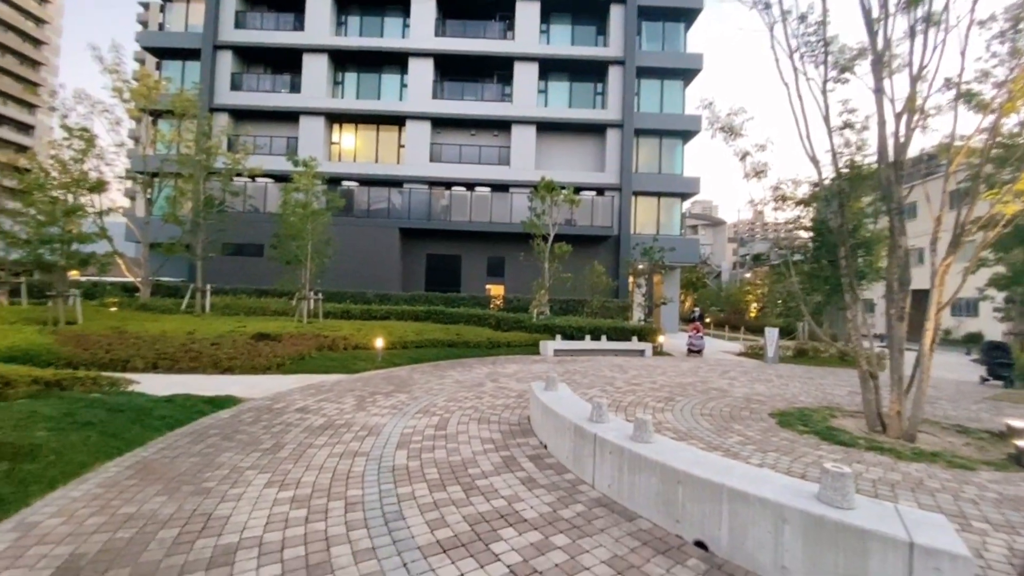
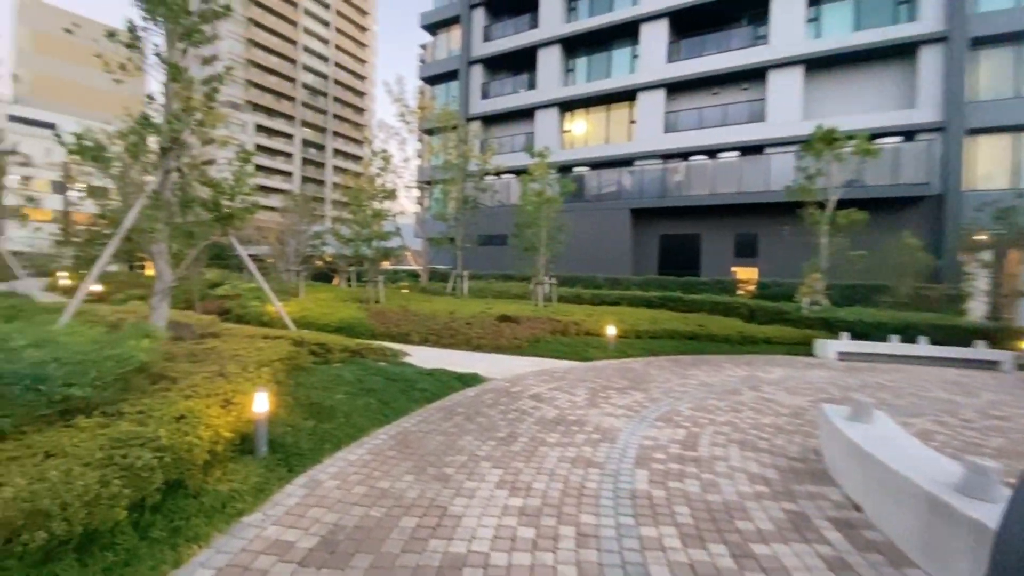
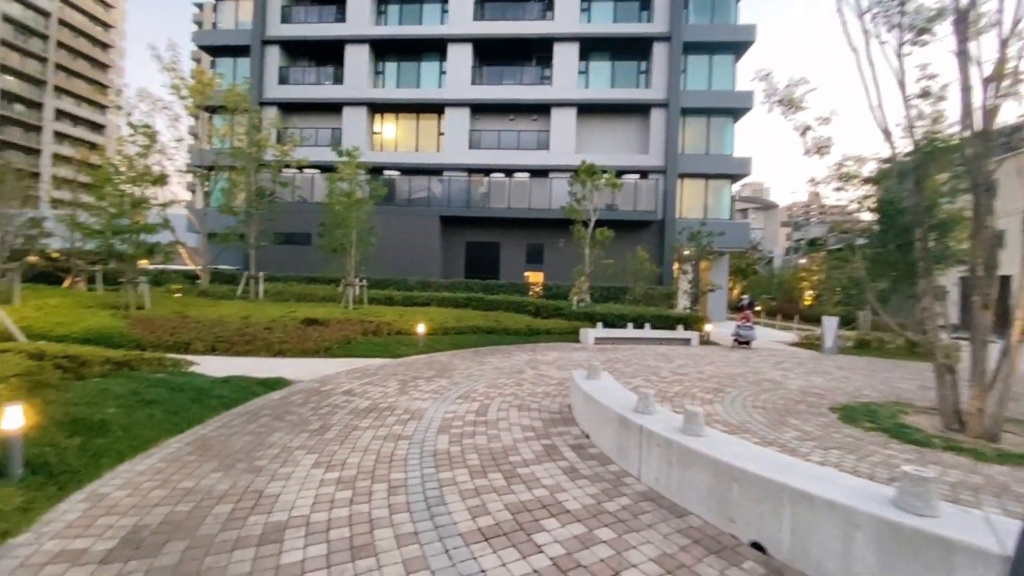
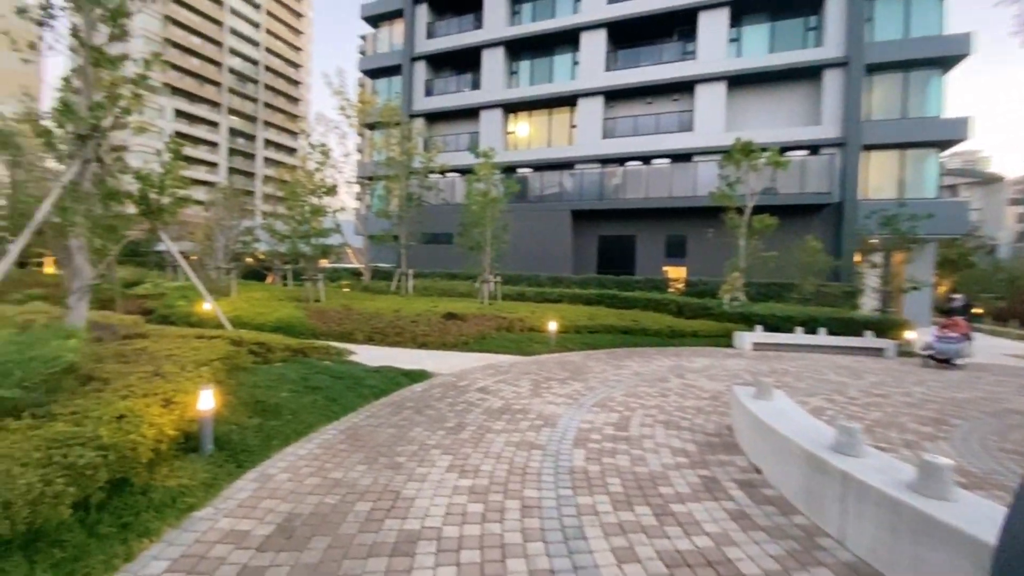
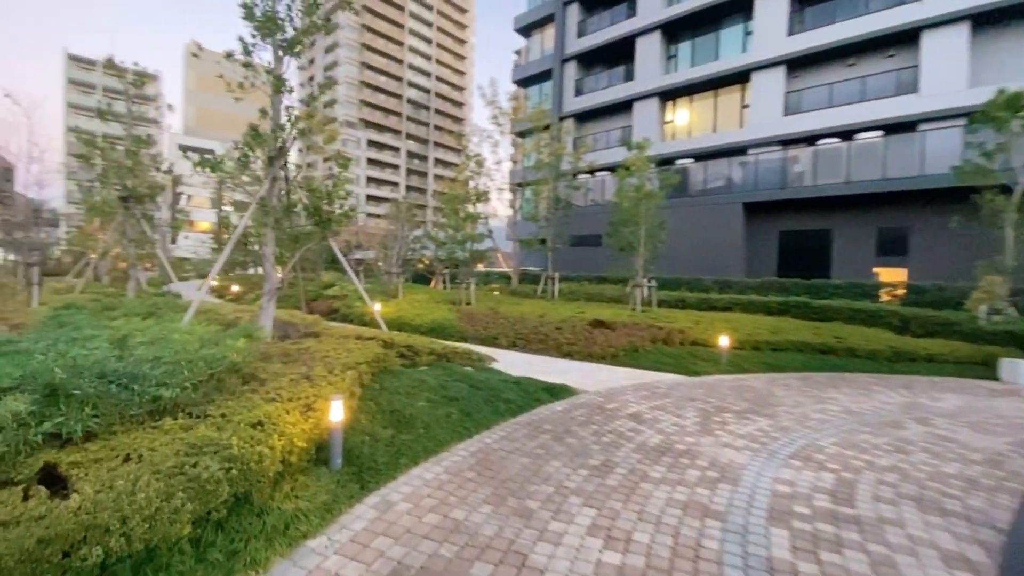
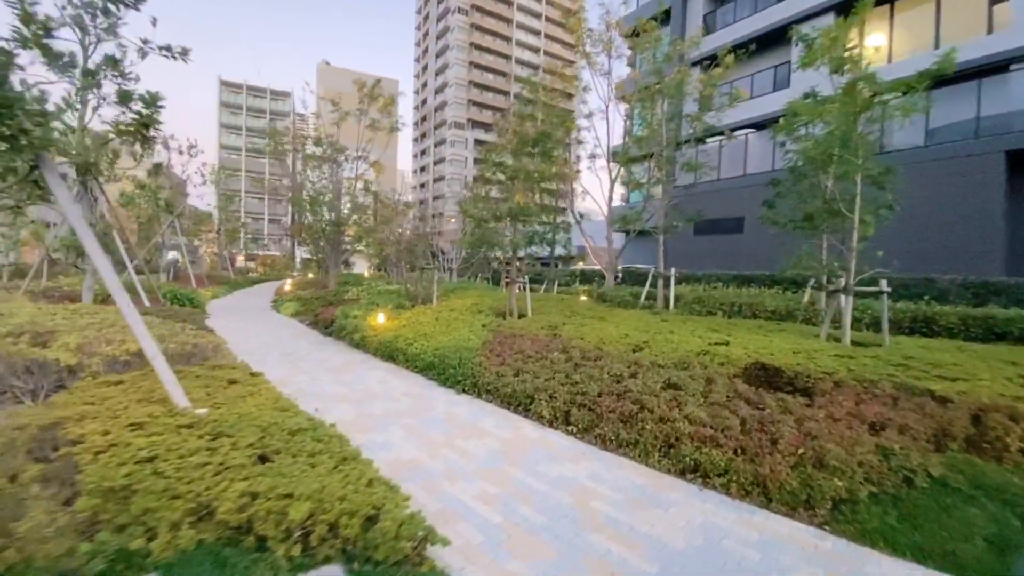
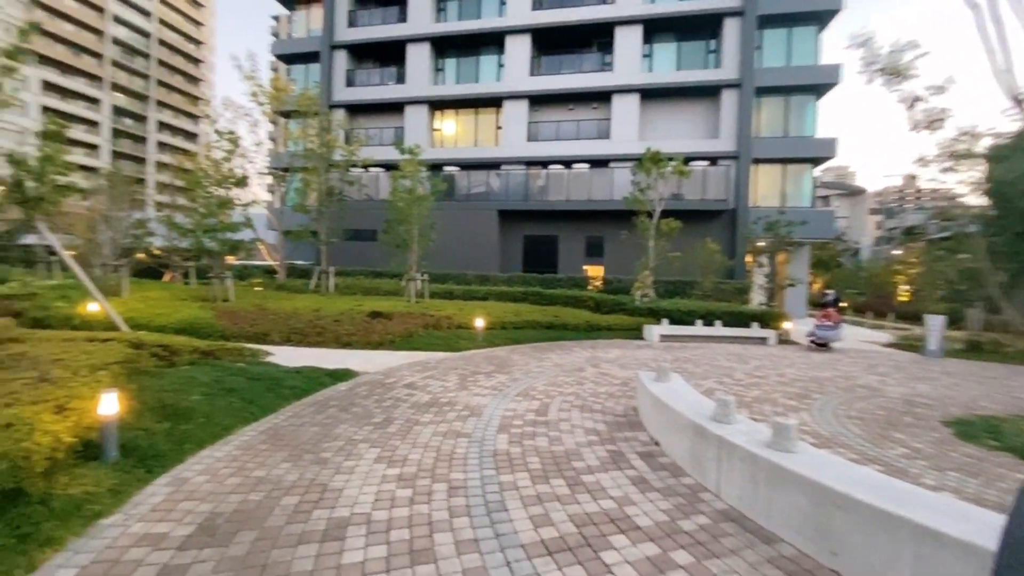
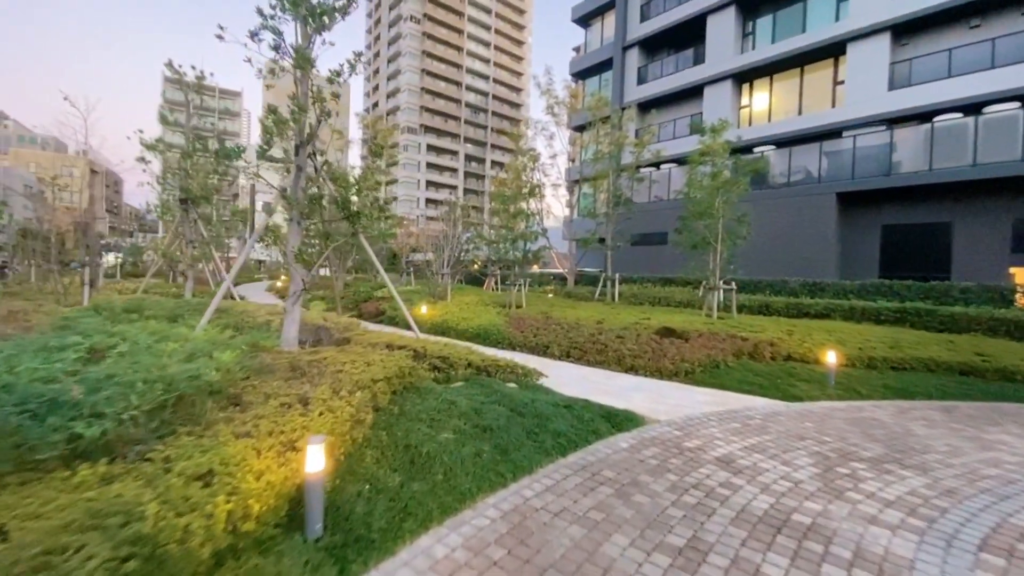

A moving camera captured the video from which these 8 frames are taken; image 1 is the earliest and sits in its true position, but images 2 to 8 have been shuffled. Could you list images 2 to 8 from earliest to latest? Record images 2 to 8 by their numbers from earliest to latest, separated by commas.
3, 7, 4, 2, 5, 8, 6
